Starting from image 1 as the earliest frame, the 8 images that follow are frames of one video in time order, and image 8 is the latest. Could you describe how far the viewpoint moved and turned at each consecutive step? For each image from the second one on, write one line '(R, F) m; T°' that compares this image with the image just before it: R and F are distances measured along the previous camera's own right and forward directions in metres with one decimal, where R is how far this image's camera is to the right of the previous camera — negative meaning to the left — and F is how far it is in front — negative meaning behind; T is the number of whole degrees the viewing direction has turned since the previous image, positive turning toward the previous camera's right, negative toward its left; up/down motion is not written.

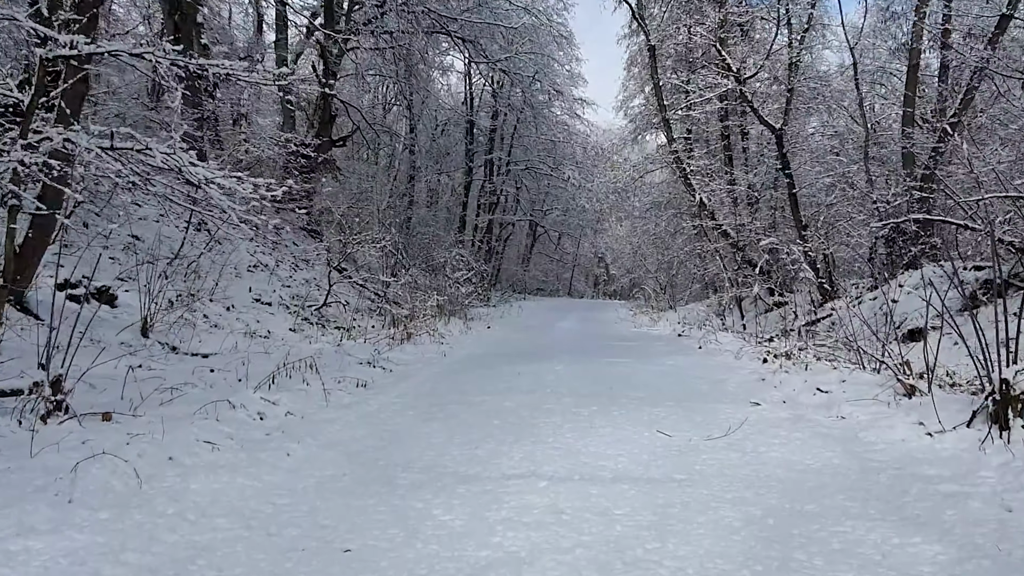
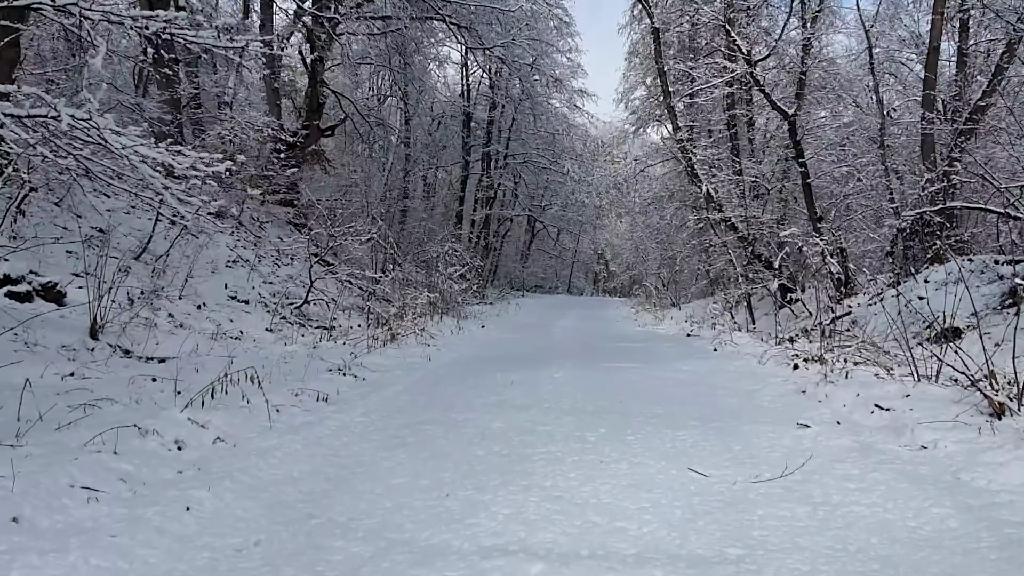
(0.0, +0.8) m; 0°
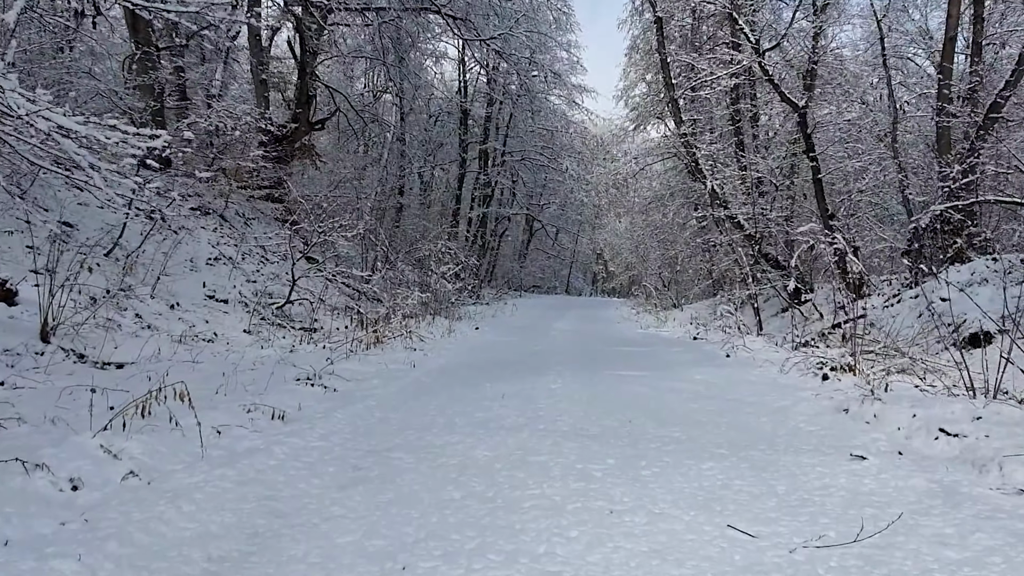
(0.0, +0.6) m; 0°
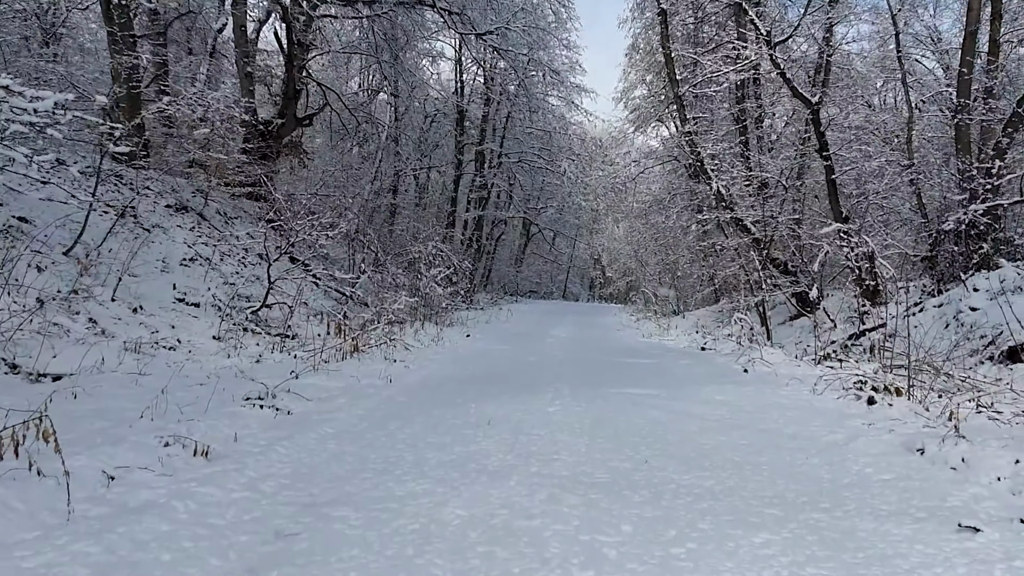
(0.0, +0.7) m; 0°
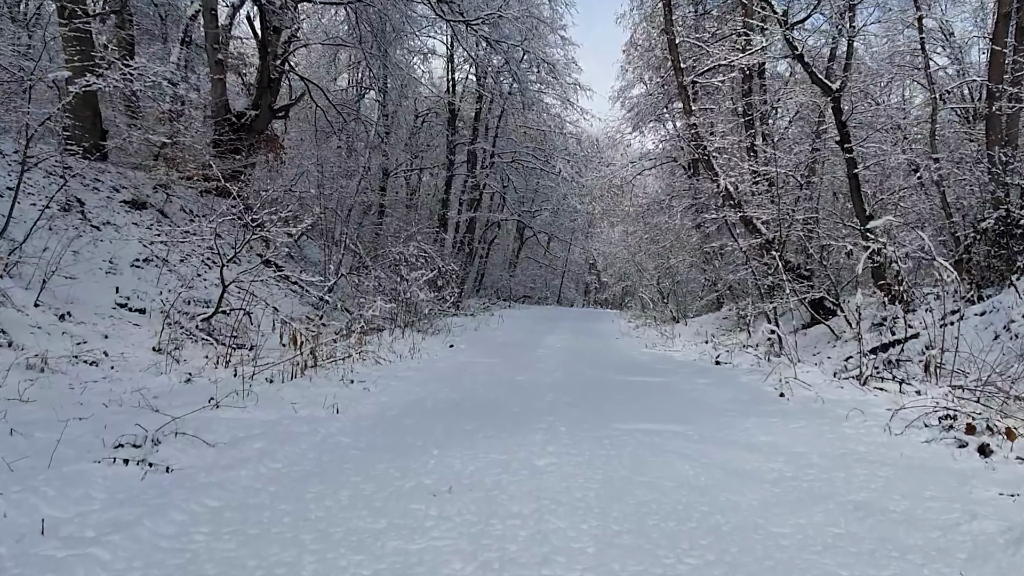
(+0.1, +1.0) m; 0°
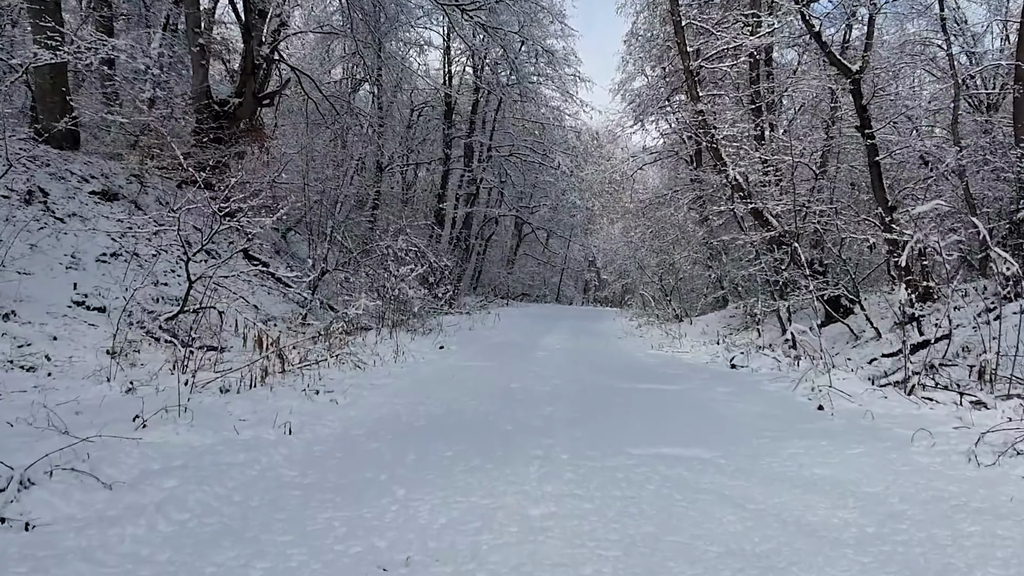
(0.0, +0.7) m; 0°
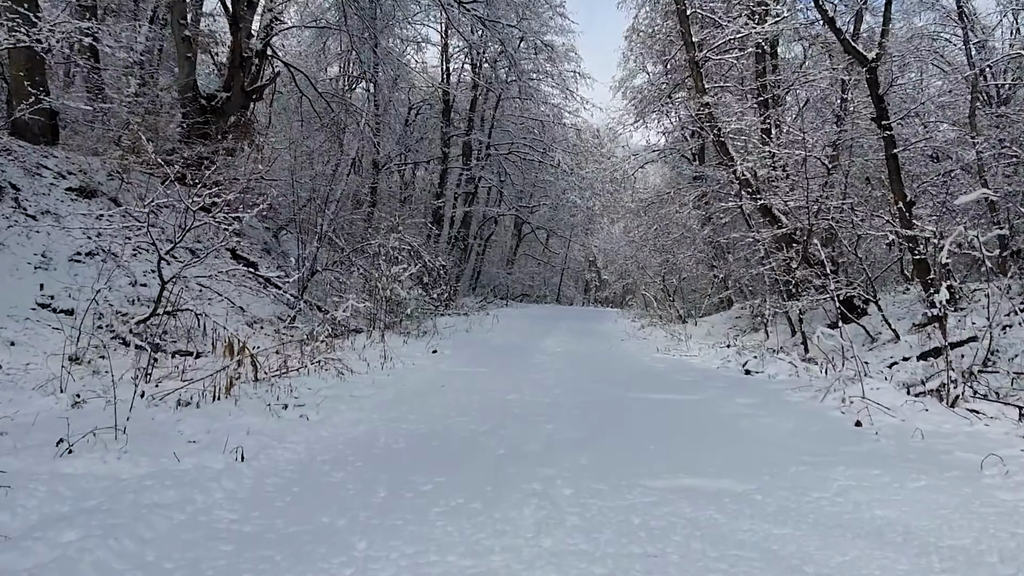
(0.0, +0.5) m; 0°
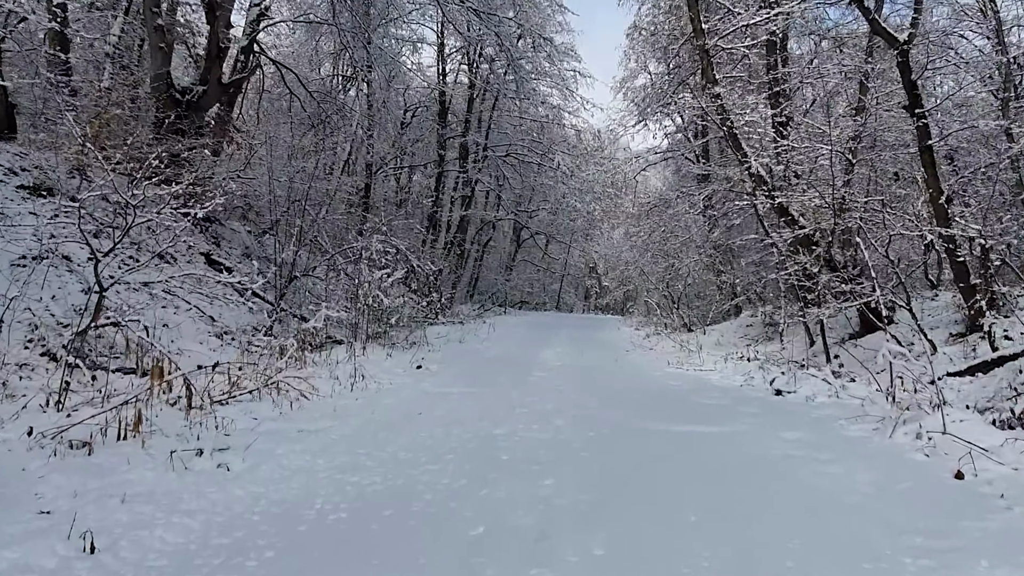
(0.0, +0.8) m; 0°
